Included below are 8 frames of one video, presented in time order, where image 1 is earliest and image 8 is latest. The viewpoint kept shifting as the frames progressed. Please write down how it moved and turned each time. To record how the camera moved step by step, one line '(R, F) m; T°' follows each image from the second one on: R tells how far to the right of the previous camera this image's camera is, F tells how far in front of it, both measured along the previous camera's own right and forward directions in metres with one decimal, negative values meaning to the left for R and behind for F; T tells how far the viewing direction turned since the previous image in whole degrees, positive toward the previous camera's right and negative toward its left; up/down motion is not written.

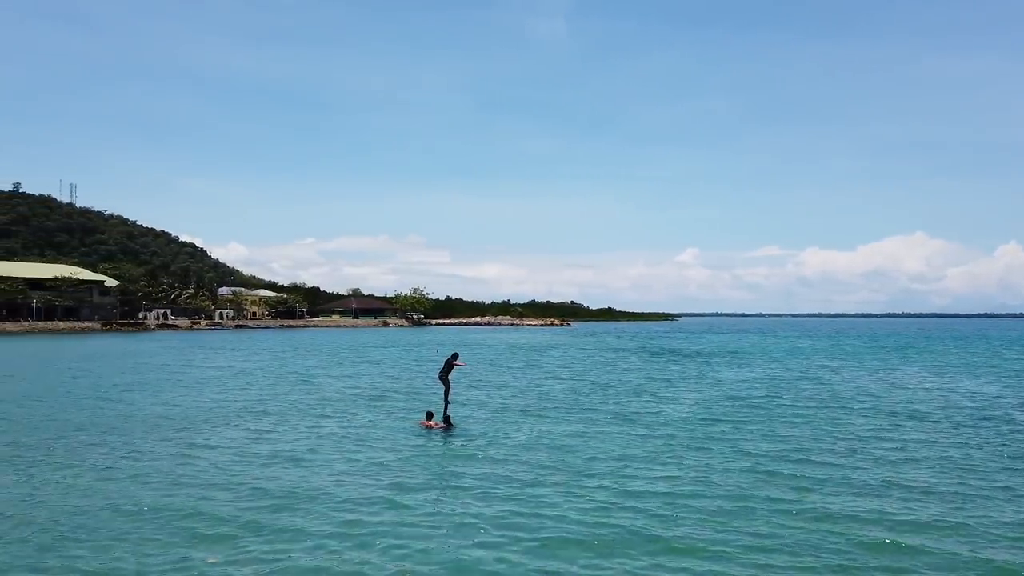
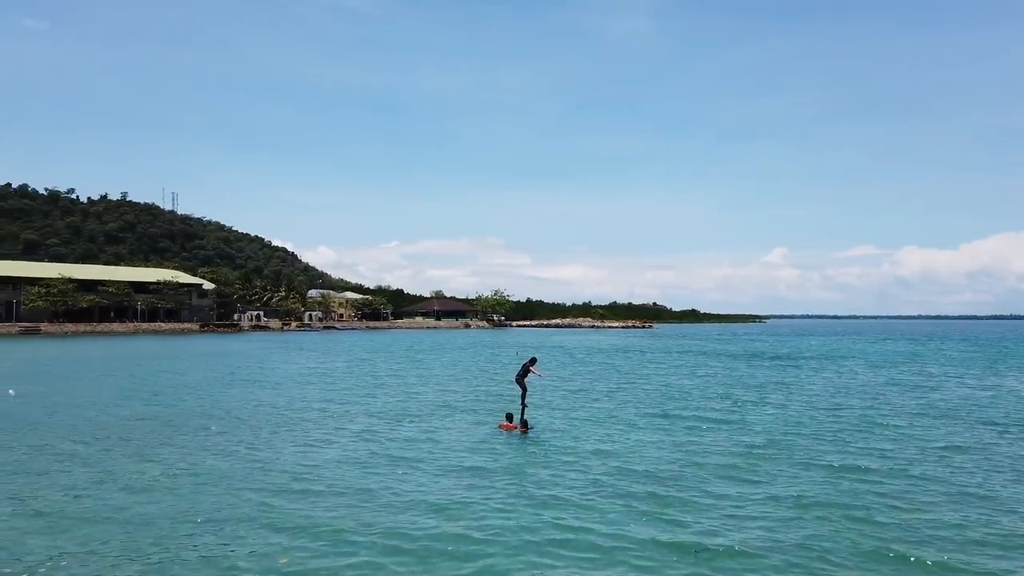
(+0.6, +0.3) m; -6°
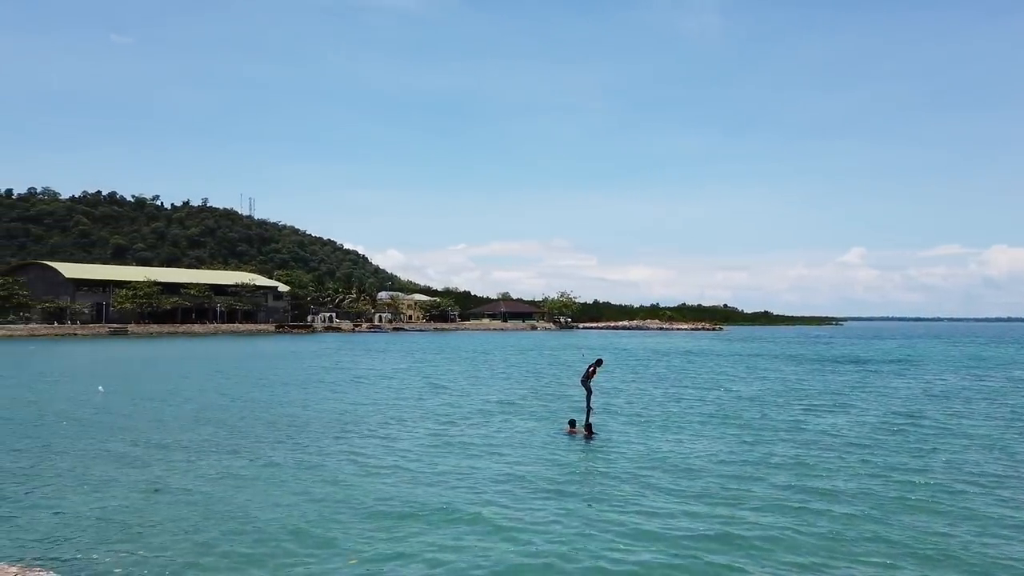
(+0.4, +0.2) m; -5°
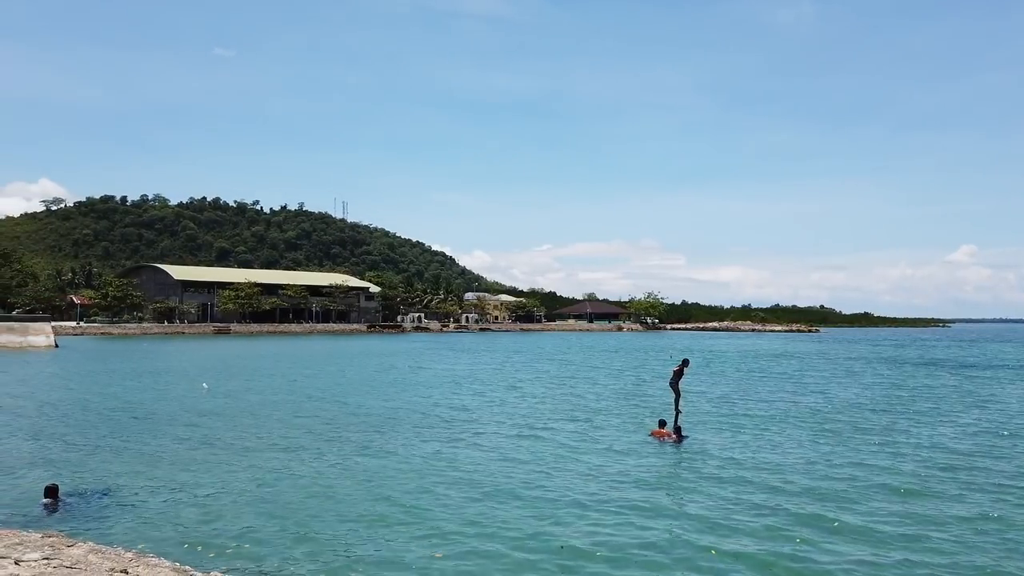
(+0.6, +0.2) m; -7°
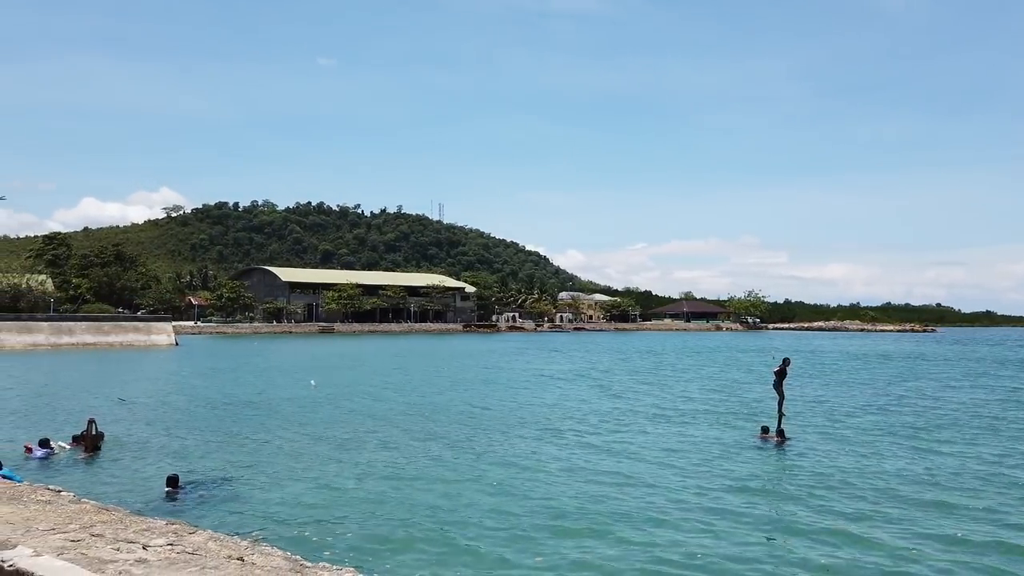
(+0.3, -0.1) m; -7°
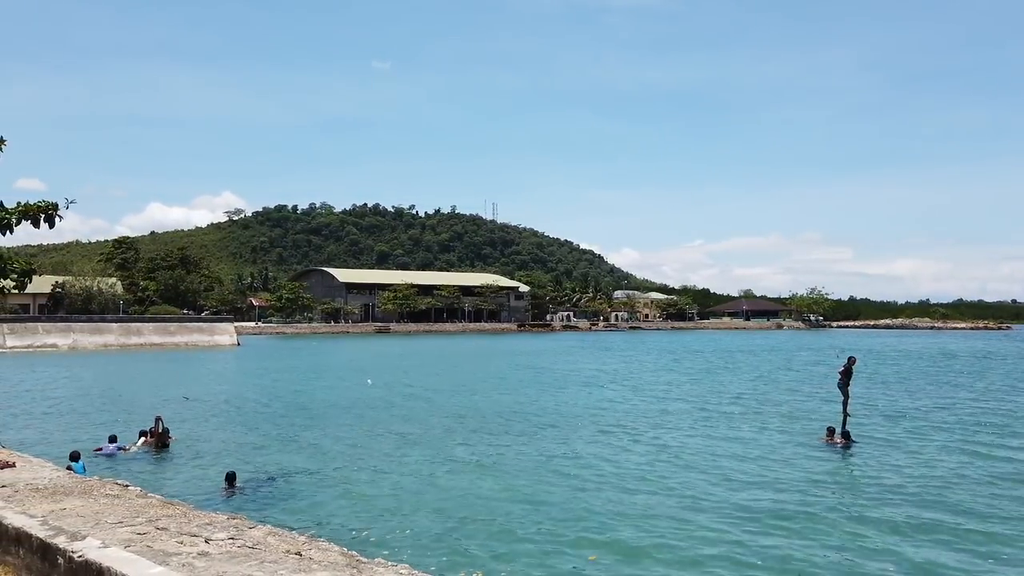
(0.0, +0.8) m; -4°
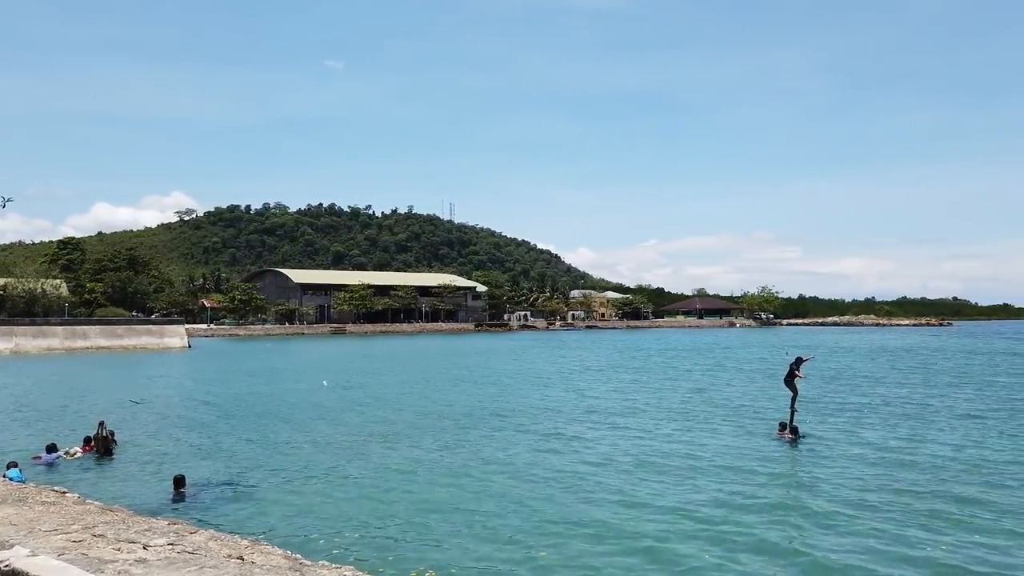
(+0.8, -0.8) m; +3°
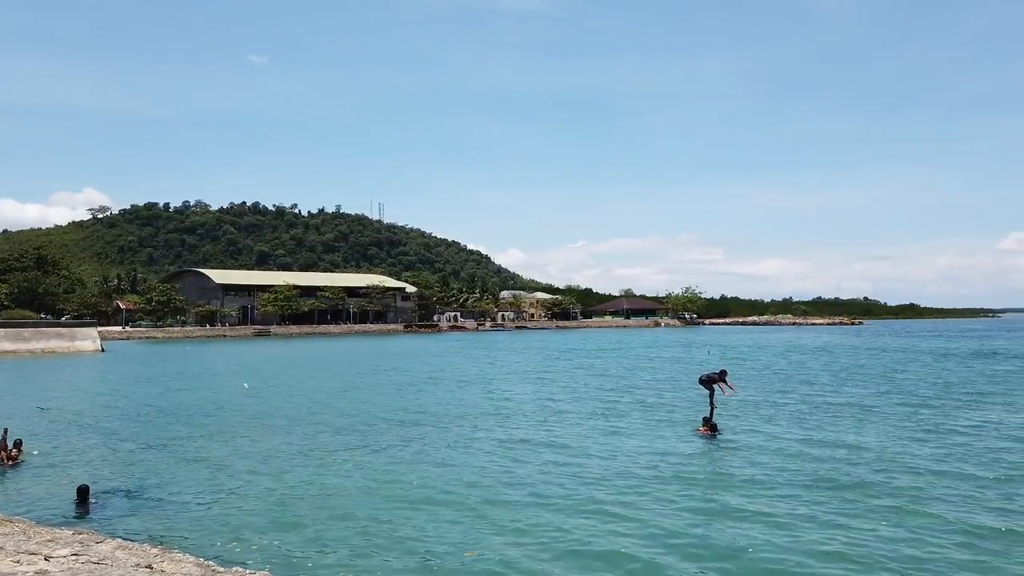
(+0.4, -0.2) m; +5°
